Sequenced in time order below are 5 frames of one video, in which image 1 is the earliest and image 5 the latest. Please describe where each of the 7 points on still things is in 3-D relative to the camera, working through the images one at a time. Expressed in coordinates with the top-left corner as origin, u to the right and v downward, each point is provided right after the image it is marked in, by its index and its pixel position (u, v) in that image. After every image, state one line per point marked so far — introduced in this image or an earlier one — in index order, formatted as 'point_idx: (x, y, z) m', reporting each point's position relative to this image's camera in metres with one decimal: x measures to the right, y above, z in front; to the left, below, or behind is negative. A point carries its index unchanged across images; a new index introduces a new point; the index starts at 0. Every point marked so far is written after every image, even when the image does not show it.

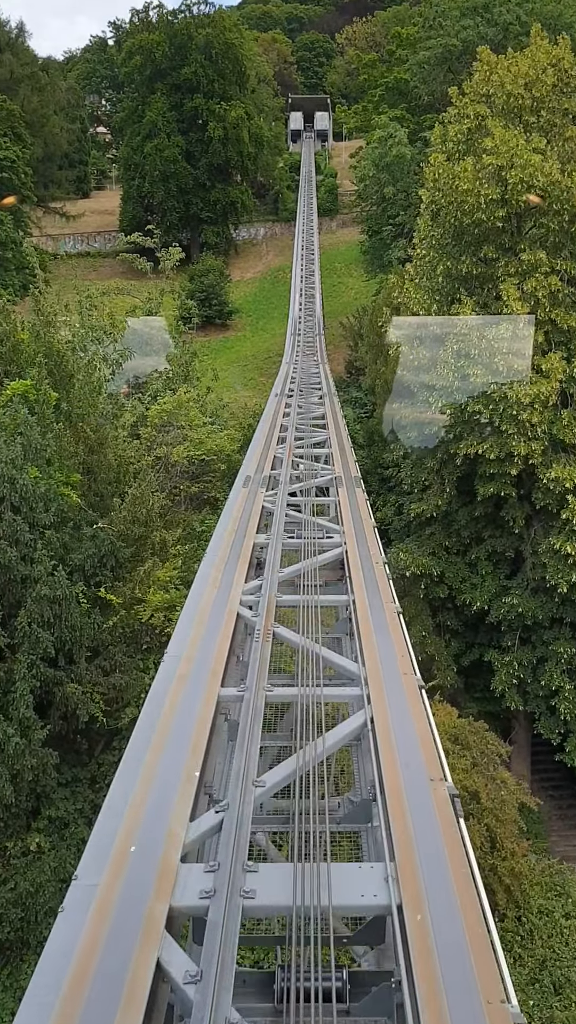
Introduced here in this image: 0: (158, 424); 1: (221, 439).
0: (-1.7, +1.1, +12.4) m
1: (-0.8, +0.9, +12.4) m
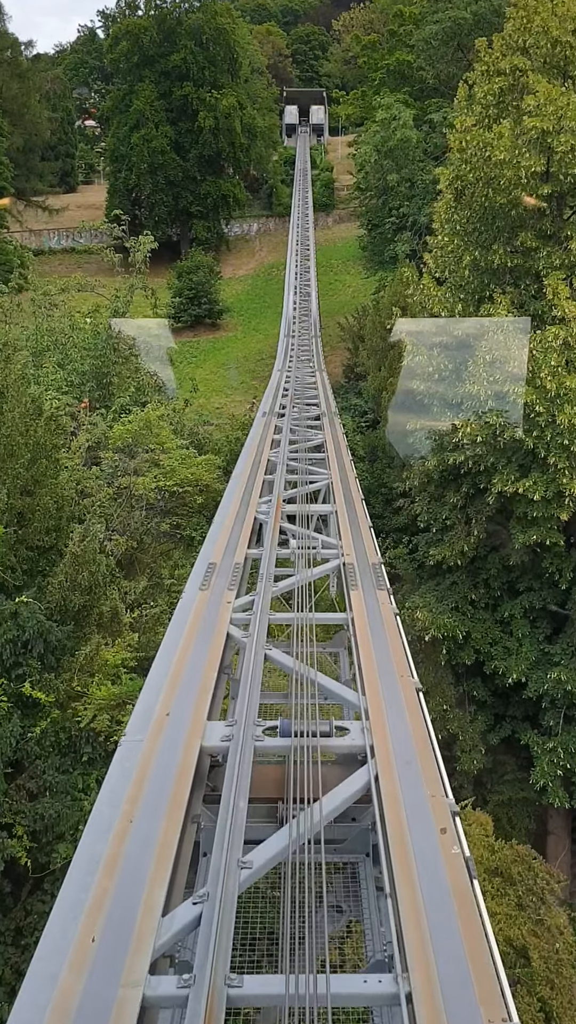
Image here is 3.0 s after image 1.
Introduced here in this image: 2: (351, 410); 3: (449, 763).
0: (-1.8, +0.7, +10.3) m
1: (-0.9, +0.5, +10.3) m
2: (+1.1, +1.8, +16.3) m
3: (+1.6, -2.5, +9.6) m
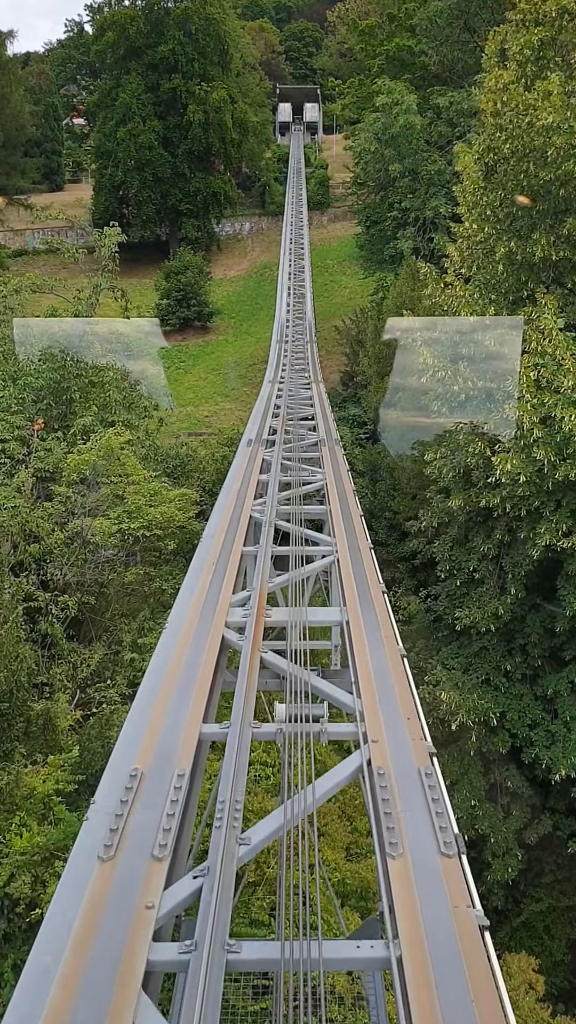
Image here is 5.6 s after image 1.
0: (-1.9, +0.3, +8.6) m
1: (-1.0, +0.1, +8.5) m
2: (+1.0, +1.4, +14.5) m
3: (+1.5, -2.9, +7.8) m
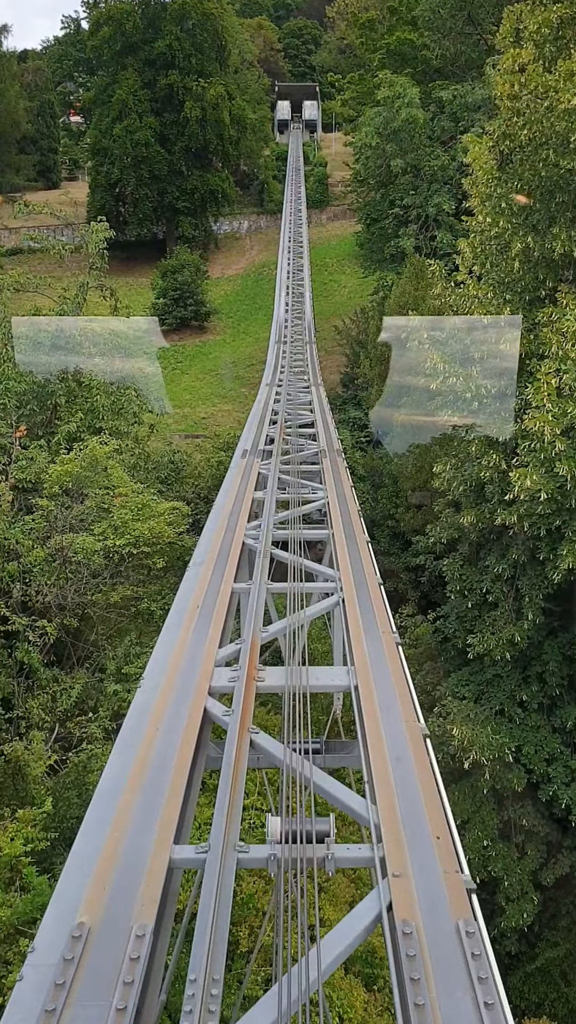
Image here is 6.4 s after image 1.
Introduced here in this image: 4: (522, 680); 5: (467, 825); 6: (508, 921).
0: (-1.9, +0.2, +8.0) m
1: (-1.0, 0.0, +8.0) m
2: (+0.9, +1.2, +14.0) m
3: (+1.5, -3.0, +7.3) m
4: (+1.7, -1.2, +7.1) m
5: (+1.3, -2.2, +6.7) m
6: (+1.5, -2.9, +6.7) m
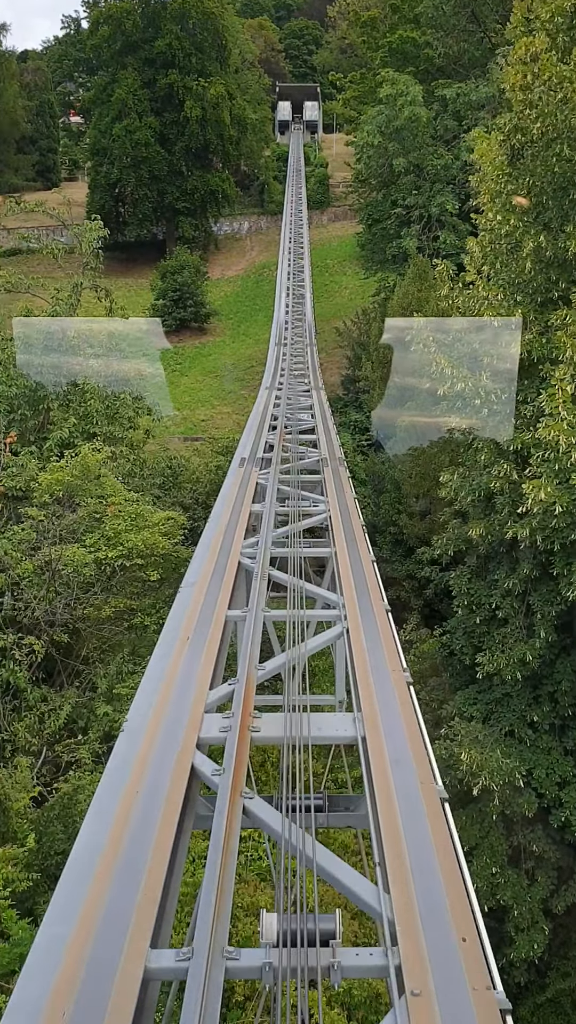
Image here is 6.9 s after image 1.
0: (-1.9, +0.1, +7.7) m
1: (-1.0, -0.1, +7.6) m
2: (+0.9, +1.2, +13.7) m
3: (+1.5, -3.1, +7.0) m
4: (+1.7, -1.3, +6.7) m
5: (+1.2, -2.3, +6.3) m
6: (+1.5, -3.0, +6.3) m
